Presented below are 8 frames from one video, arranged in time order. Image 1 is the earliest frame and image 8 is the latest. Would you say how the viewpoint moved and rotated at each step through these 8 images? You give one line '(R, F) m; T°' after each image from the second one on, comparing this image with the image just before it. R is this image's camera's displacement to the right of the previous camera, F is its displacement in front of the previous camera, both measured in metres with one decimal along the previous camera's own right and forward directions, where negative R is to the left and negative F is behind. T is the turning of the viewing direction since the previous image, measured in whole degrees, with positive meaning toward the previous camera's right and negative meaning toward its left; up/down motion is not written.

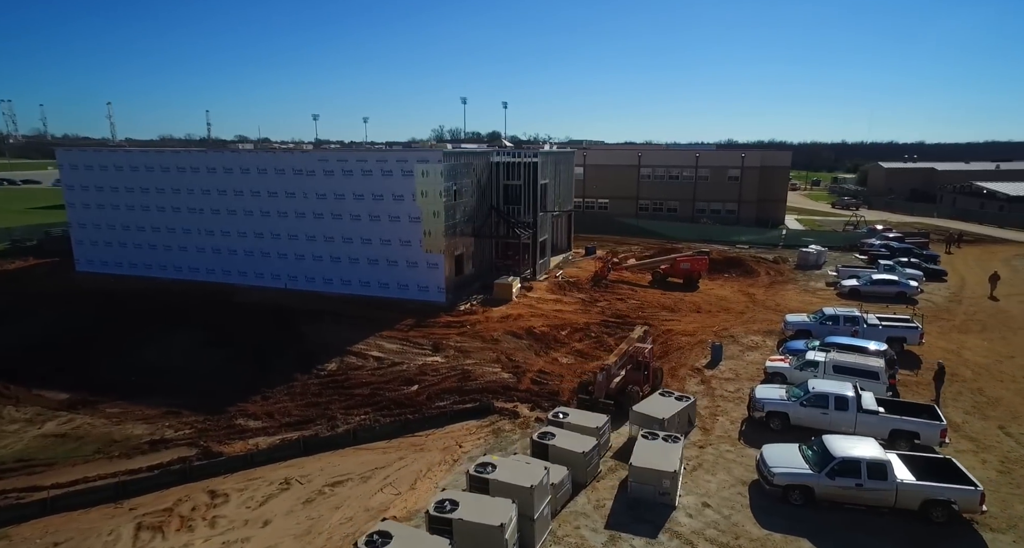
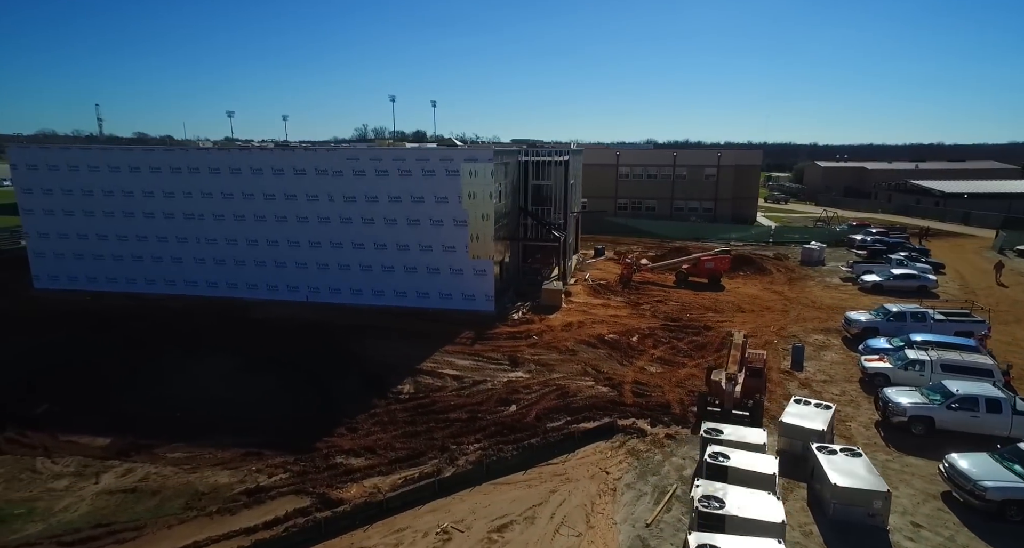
(-4.1, +1.4) m; +7°
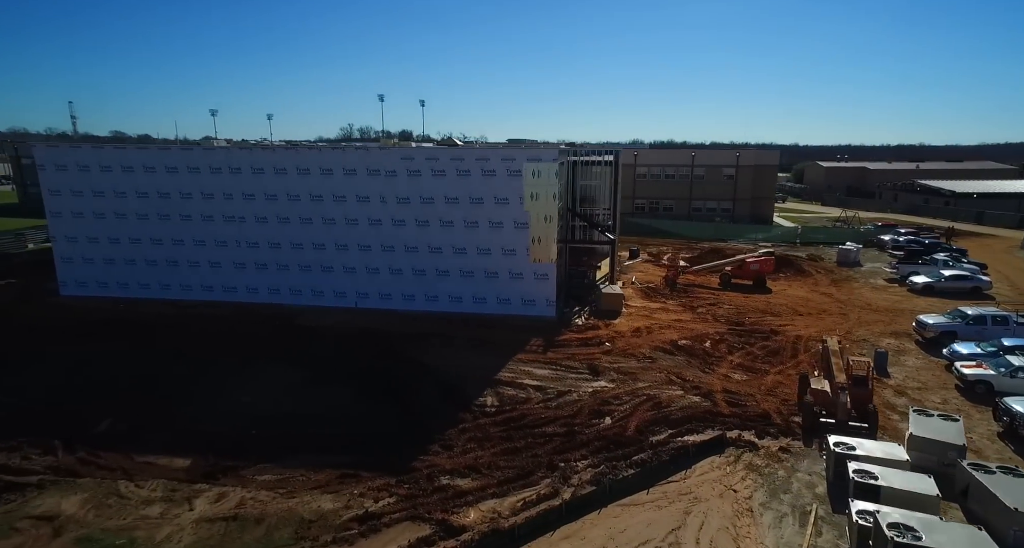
(-2.4, +0.7) m; +1°
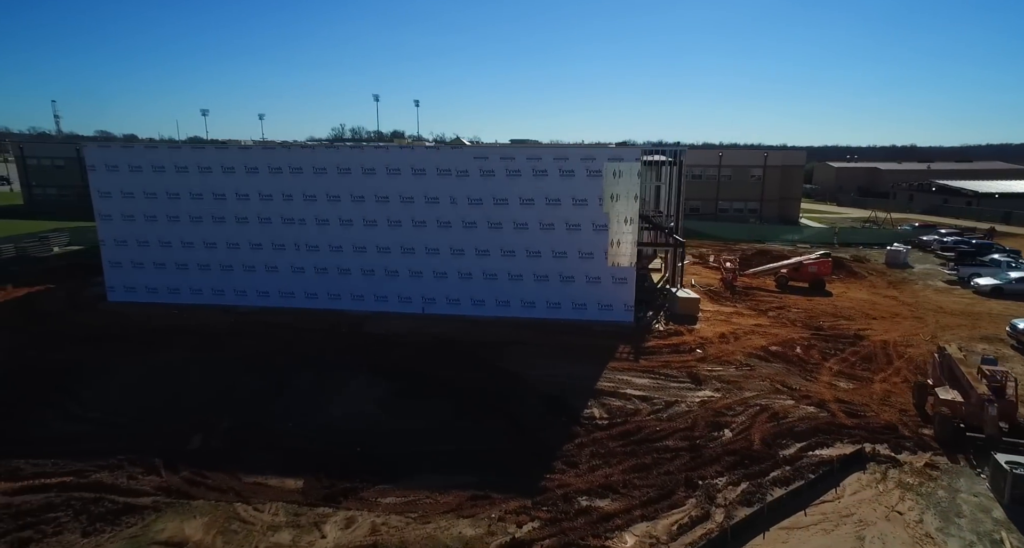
(-2.6, +0.7) m; +1°
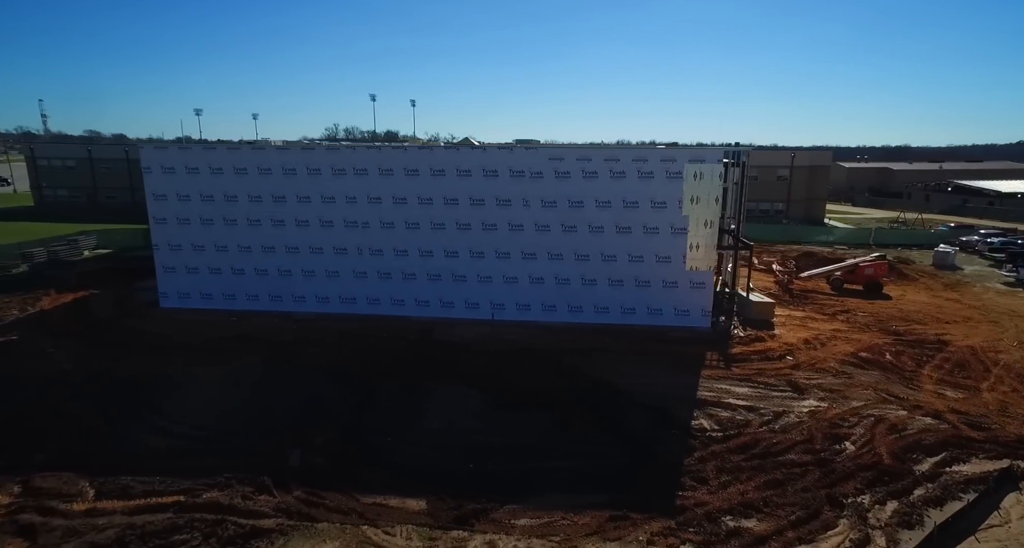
(-2.4, +0.6) m; +1°
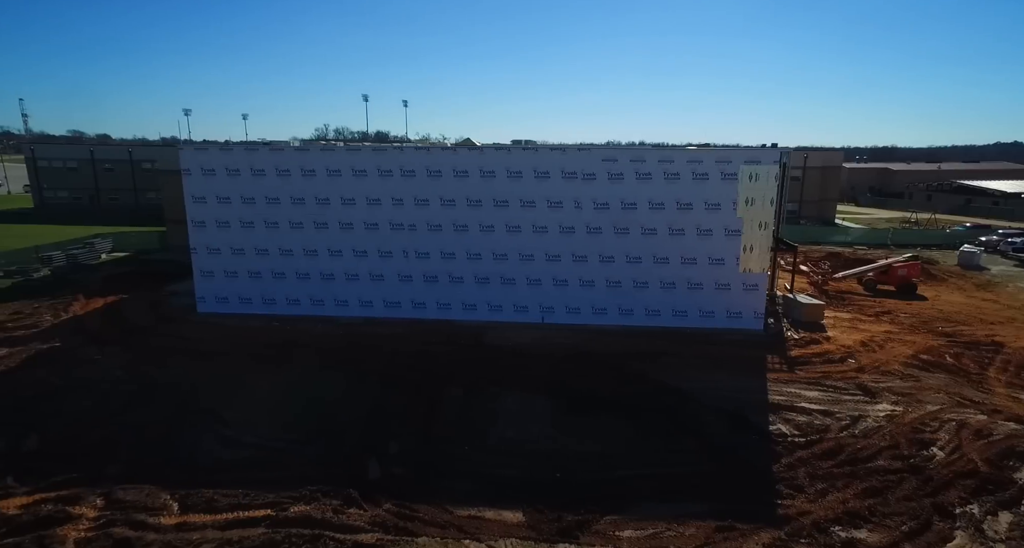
(-1.8, +0.3) m; +1°
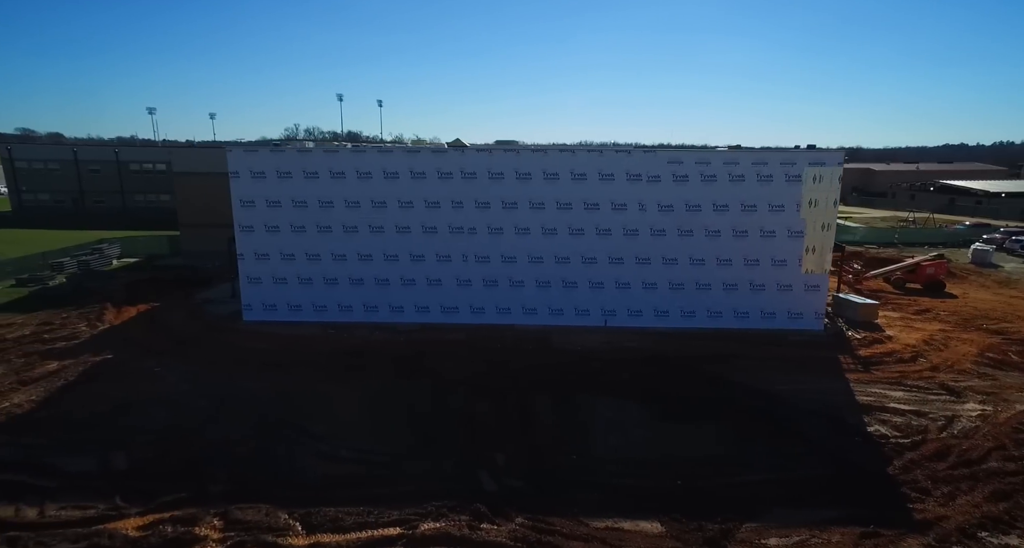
(-2.6, +0.3) m; +3°
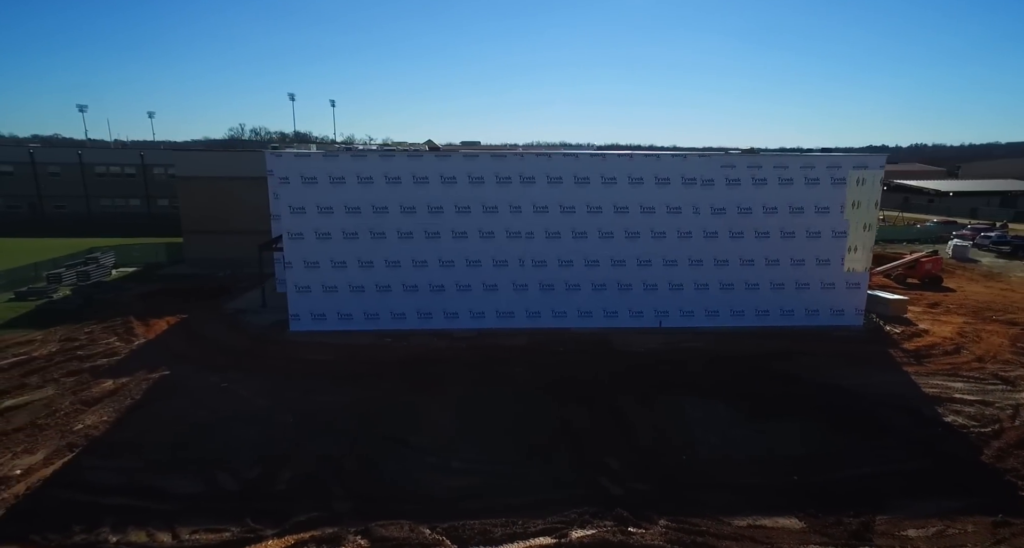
(-3.1, +0.1) m; +5°
